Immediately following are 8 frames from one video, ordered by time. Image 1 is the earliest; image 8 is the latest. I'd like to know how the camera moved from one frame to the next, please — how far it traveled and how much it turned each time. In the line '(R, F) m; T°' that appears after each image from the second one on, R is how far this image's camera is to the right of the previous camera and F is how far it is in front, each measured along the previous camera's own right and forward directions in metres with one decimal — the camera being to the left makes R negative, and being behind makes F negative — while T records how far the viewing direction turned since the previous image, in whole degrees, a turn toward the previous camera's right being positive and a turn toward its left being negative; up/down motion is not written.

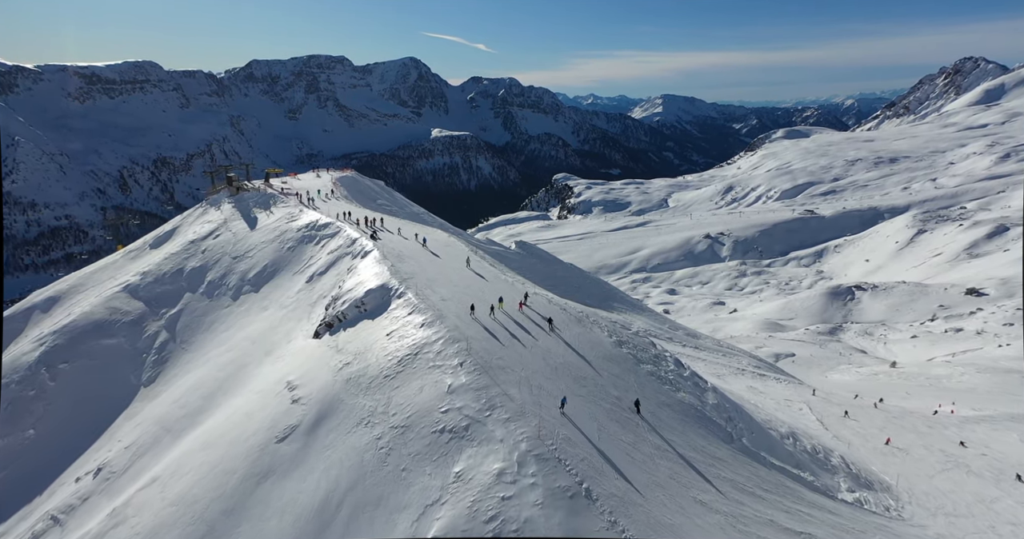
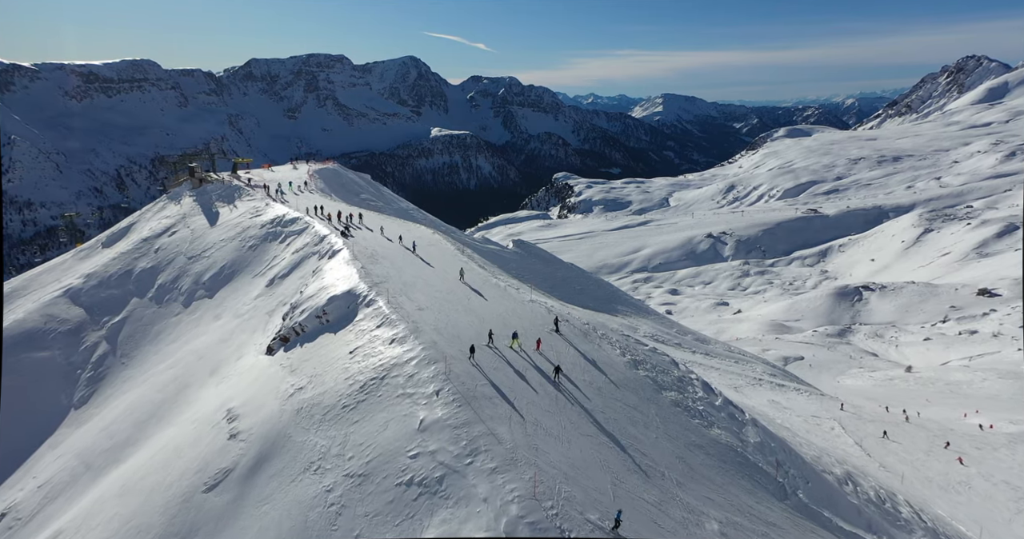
(+0.3, +3.7) m; 0°
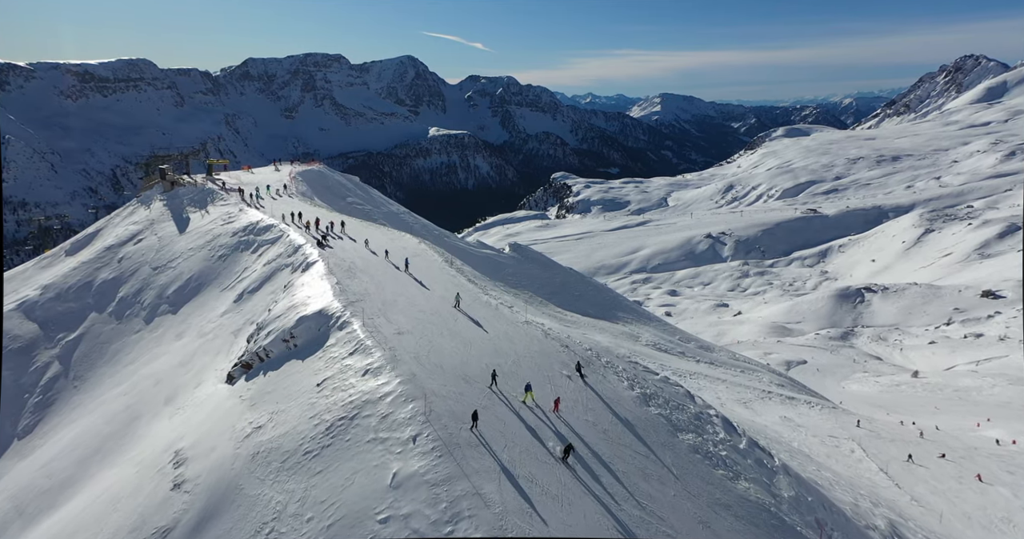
(+0.2, +2.1) m; 0°
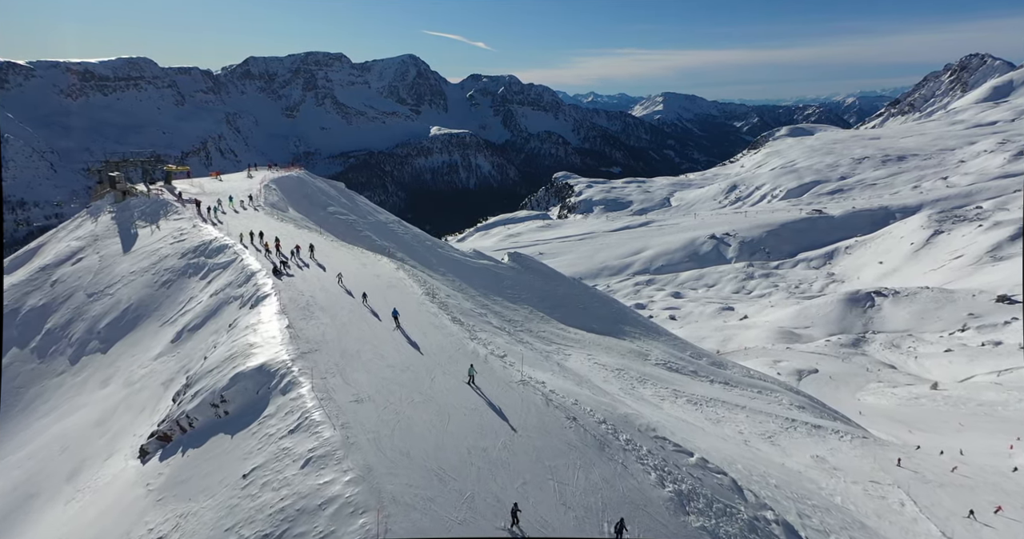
(+0.2, +3.5) m; 0°
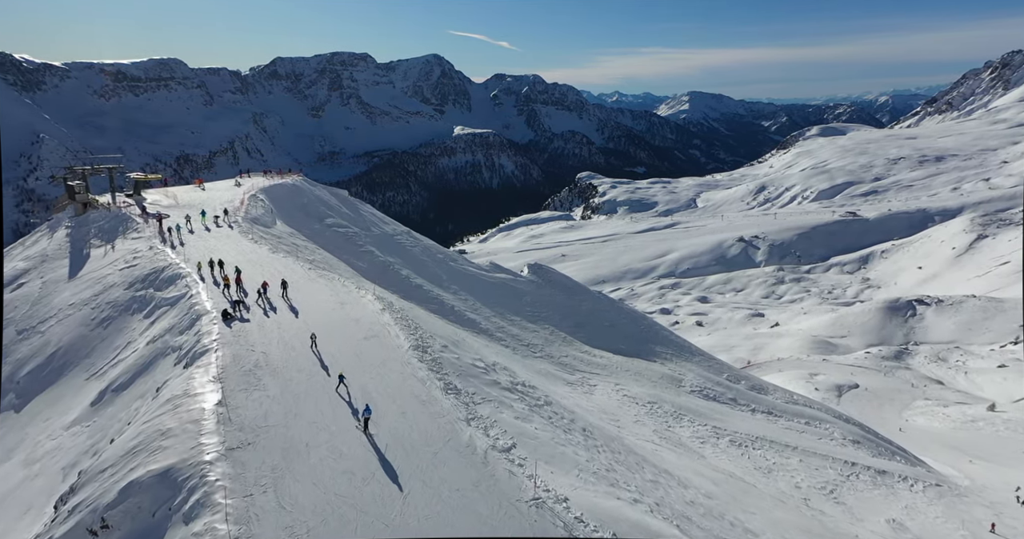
(+0.2, +4.1) m; -2°
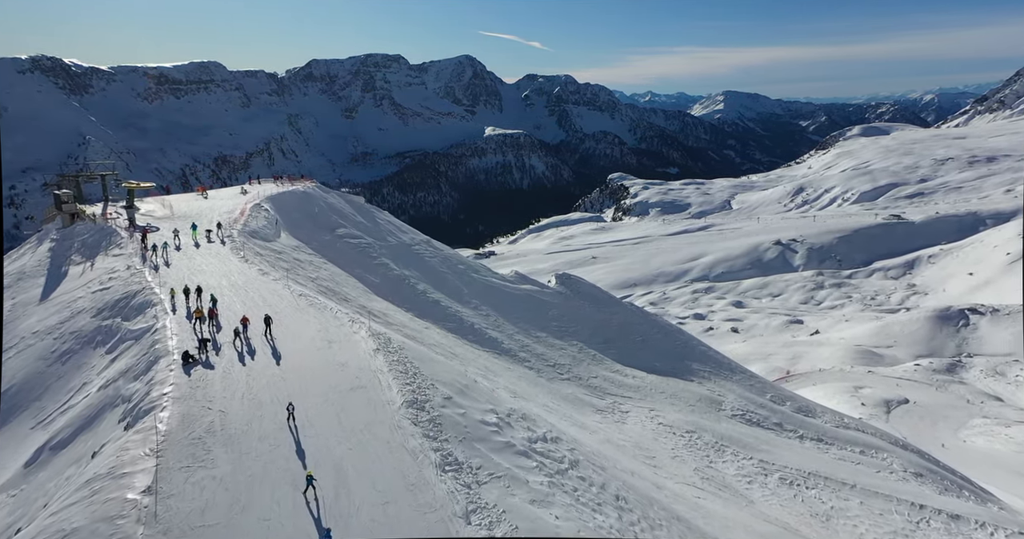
(+0.2, +2.7) m; -3°
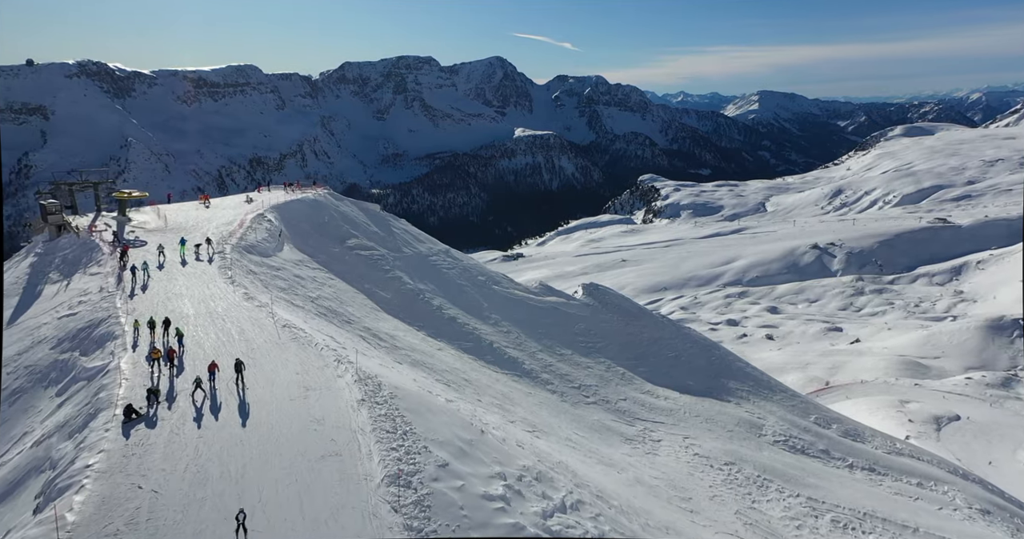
(+0.3, +2.4) m; -3°
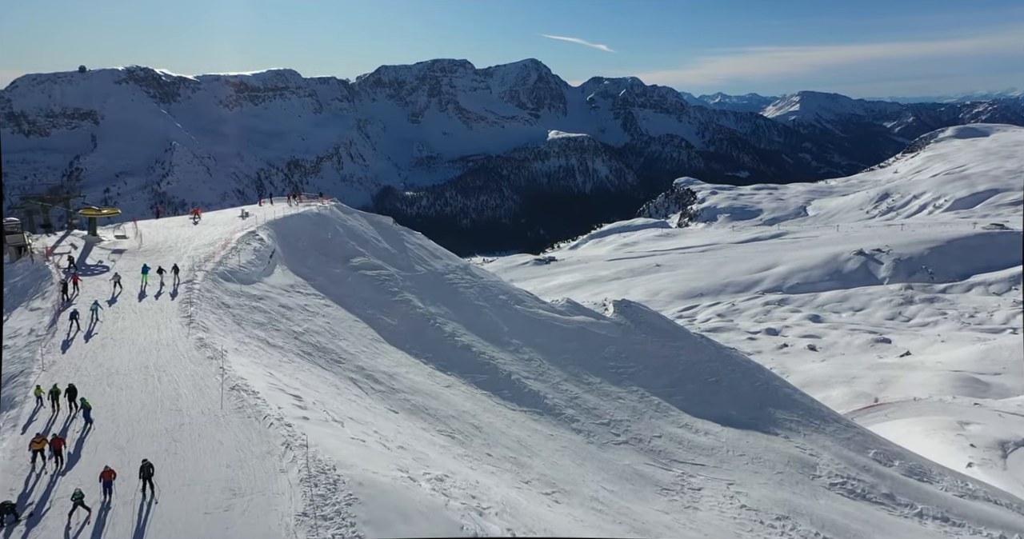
(+0.5, +3.1) m; -4°
